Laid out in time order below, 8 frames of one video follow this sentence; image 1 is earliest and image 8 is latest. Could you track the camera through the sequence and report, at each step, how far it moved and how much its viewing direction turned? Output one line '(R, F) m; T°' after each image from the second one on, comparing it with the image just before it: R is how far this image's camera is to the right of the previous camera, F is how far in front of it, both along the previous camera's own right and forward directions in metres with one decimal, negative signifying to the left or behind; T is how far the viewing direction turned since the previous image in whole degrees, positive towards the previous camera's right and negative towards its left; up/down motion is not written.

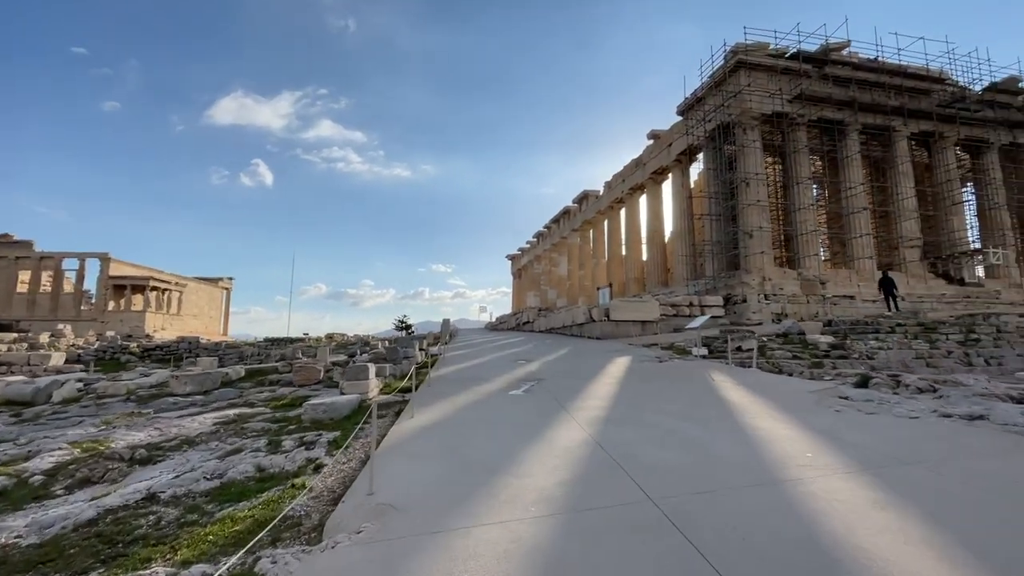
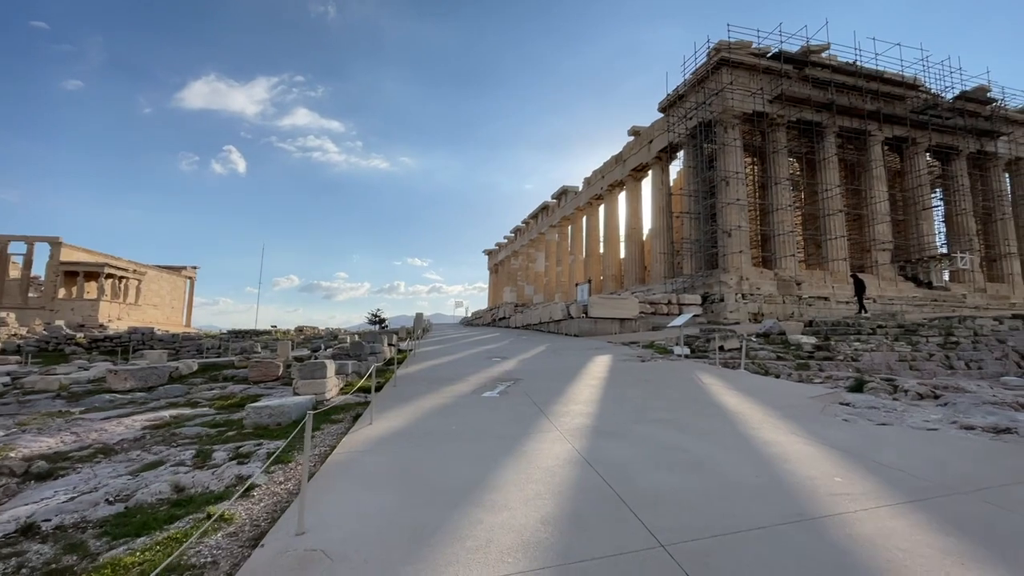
(0.0, +0.7) m; +3°
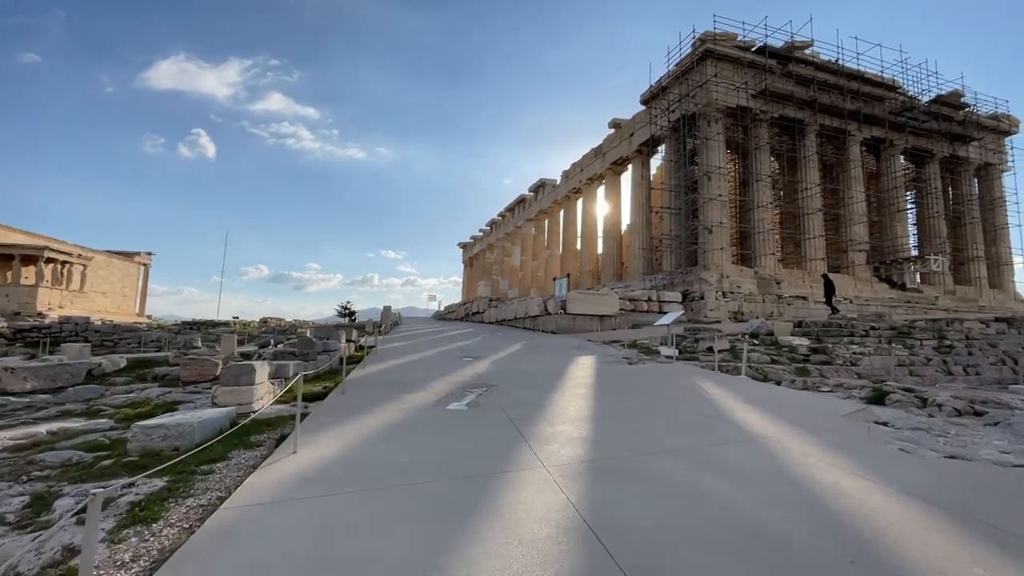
(0.0, +1.2) m; +3°
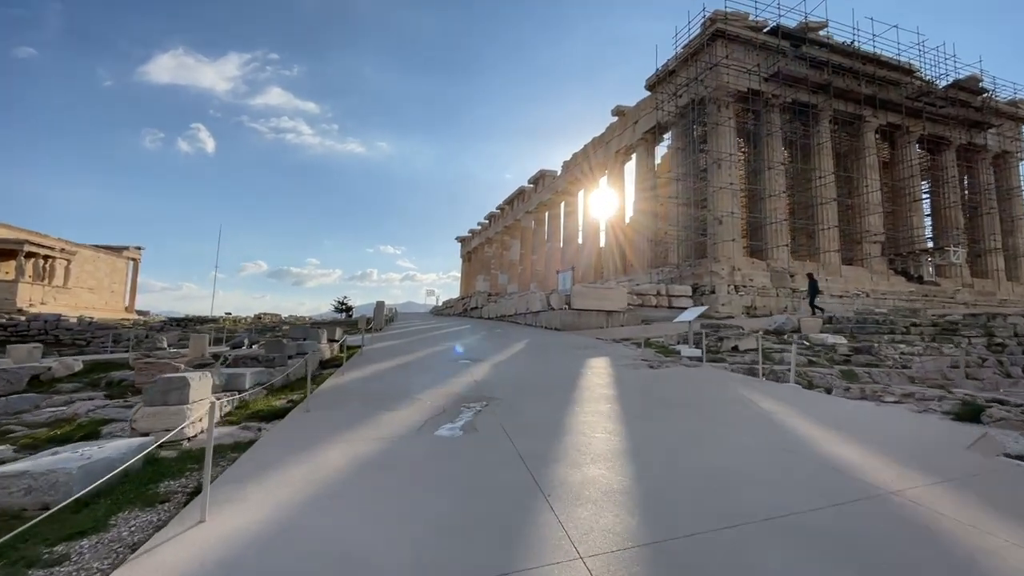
(-0.1, +1.3) m; 0°
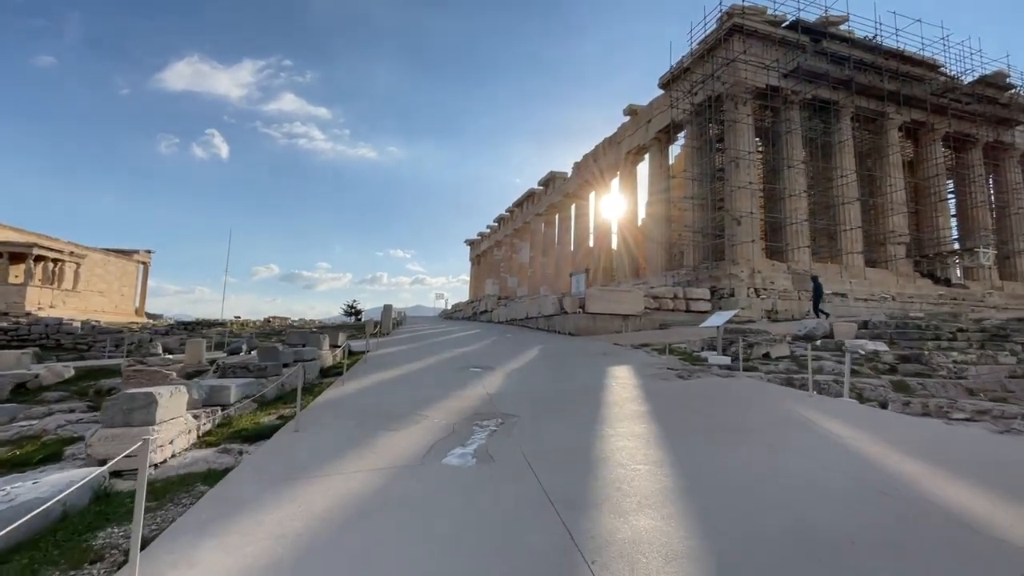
(-0.1, +0.7) m; -1°
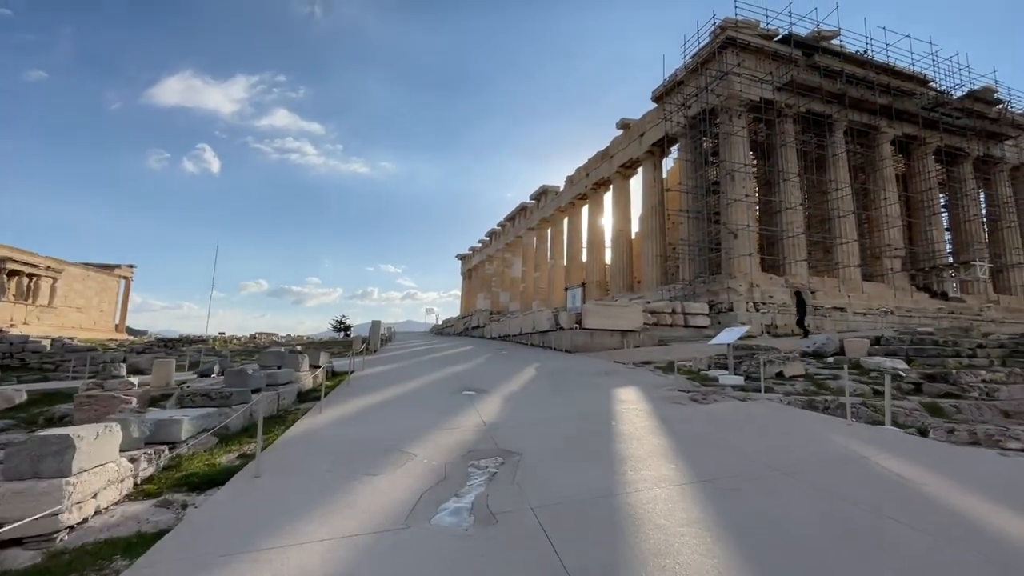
(-0.1, +0.7) m; +1°
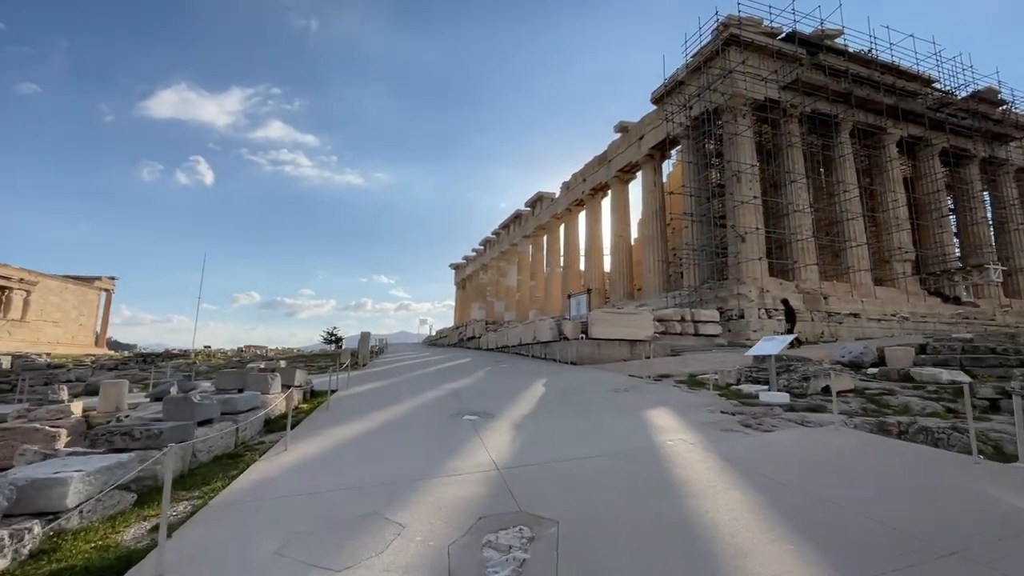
(-0.2, +1.2) m; +1°
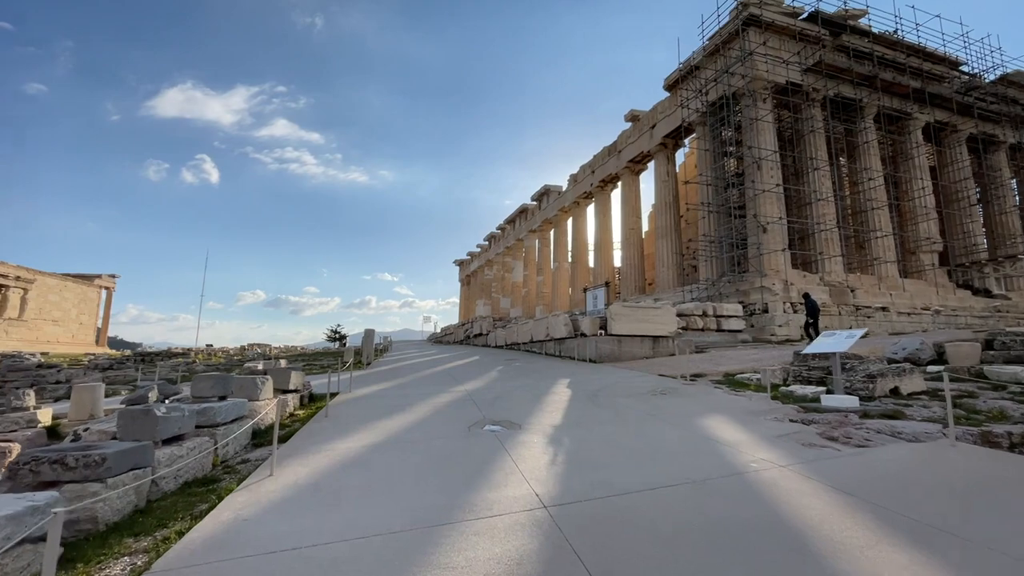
(-0.3, +1.0) m; 0°
